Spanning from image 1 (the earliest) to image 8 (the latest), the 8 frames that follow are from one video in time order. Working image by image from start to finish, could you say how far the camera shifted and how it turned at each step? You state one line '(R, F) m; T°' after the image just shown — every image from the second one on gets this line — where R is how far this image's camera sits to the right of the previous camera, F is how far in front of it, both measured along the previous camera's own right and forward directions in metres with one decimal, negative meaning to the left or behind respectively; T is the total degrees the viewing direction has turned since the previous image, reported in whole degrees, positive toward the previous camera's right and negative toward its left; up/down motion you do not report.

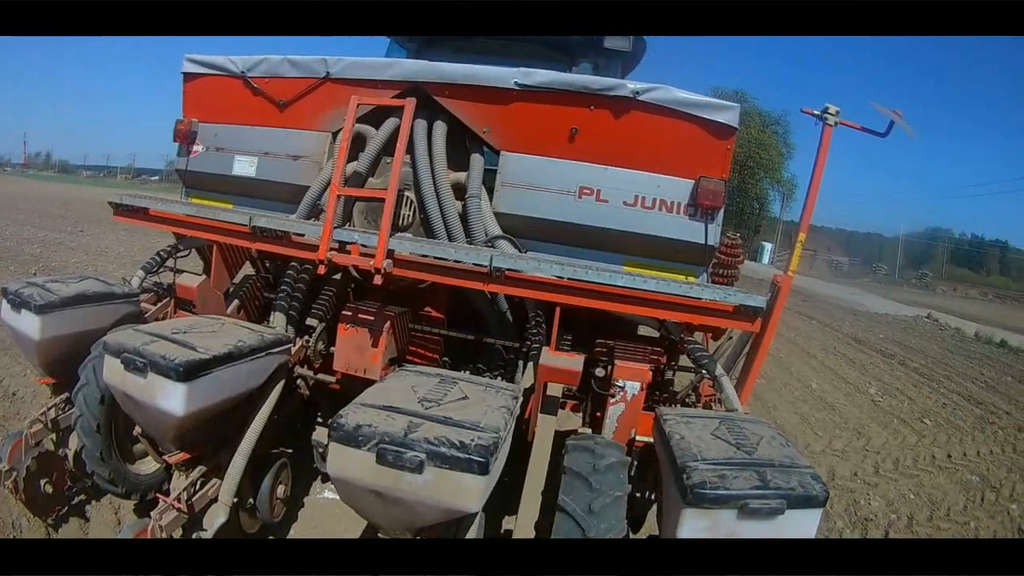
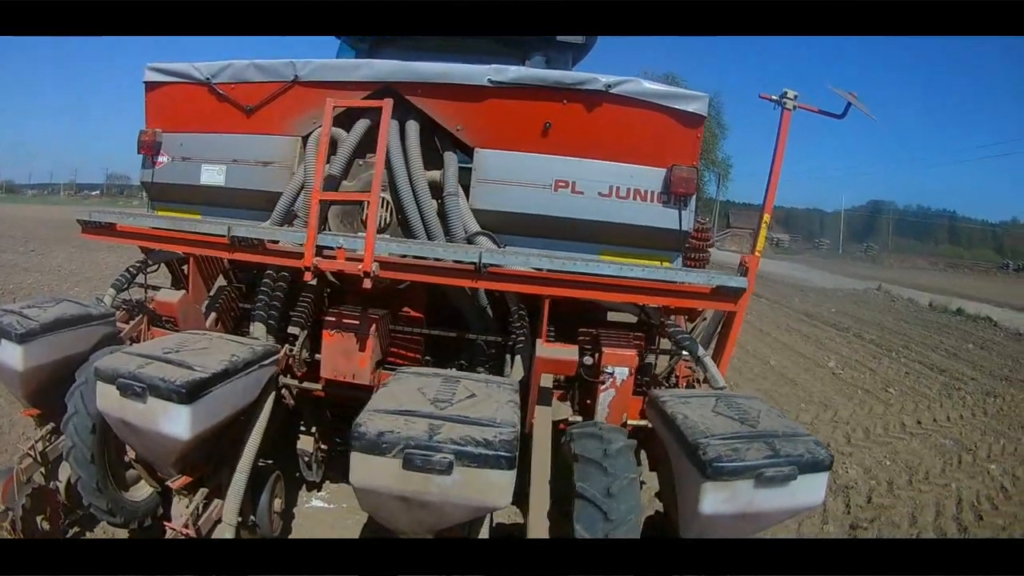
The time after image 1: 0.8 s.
(-0.2, 0.0) m; +4°
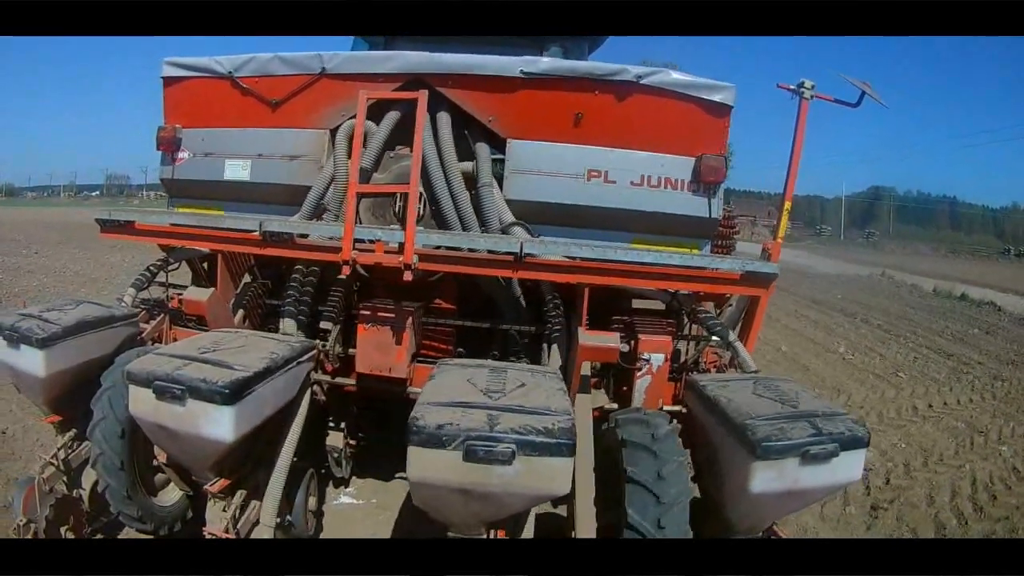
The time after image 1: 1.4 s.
(-0.3, 0.0) m; +2°
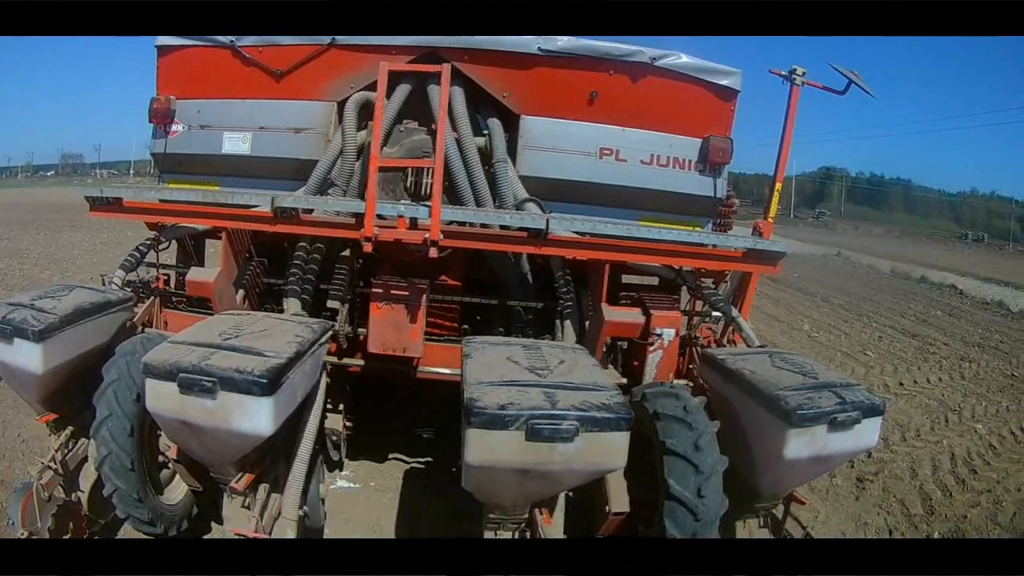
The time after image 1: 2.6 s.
(-0.4, 0.0) m; +5°
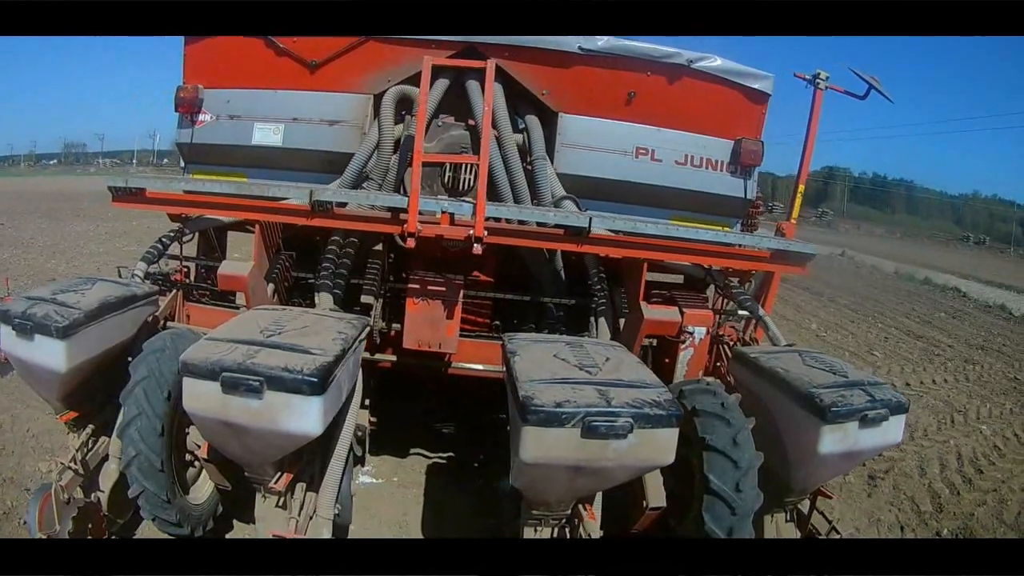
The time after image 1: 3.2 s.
(-0.3, 0.0) m; +2°
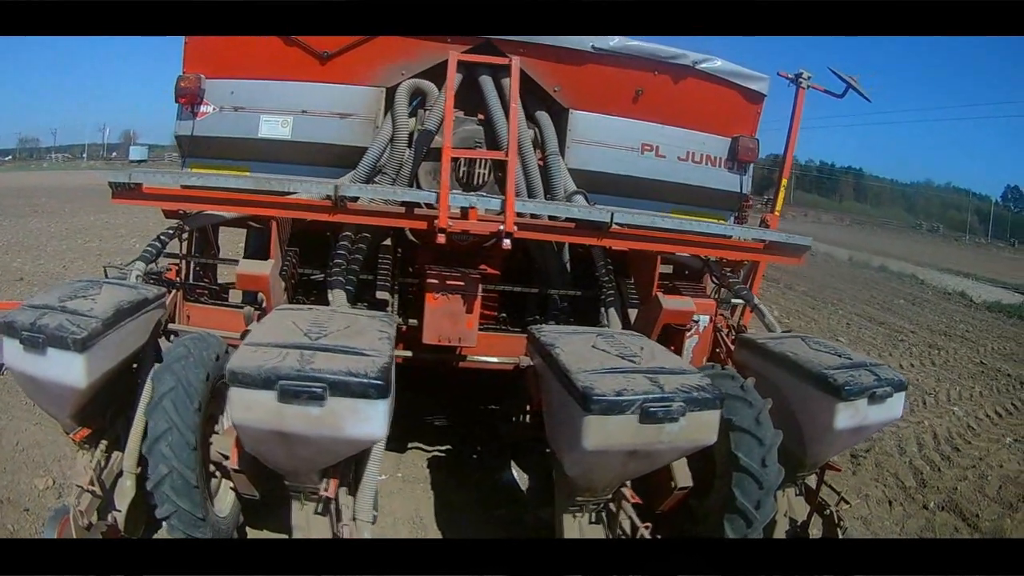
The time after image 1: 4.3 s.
(-0.5, 0.0) m; +6°
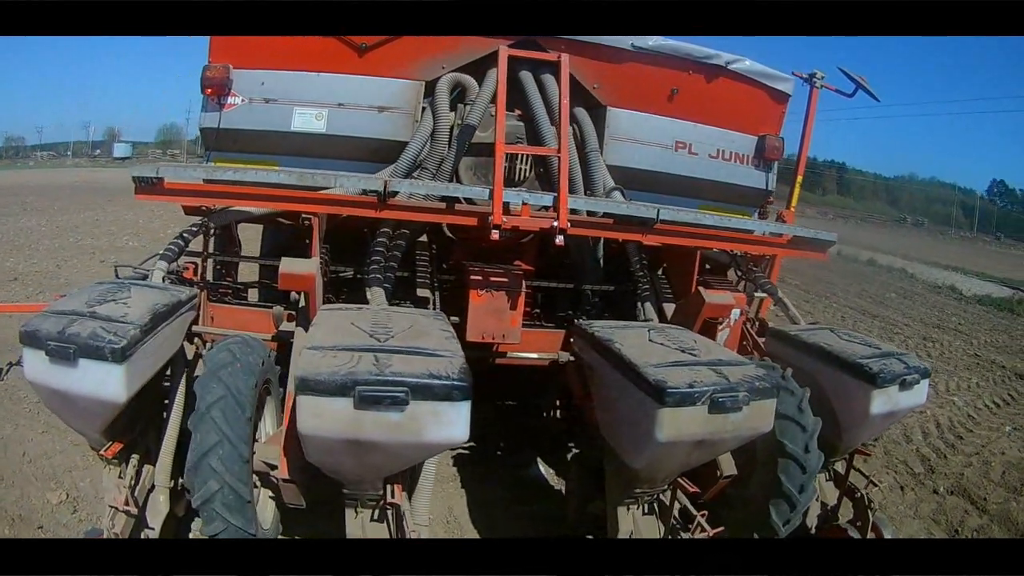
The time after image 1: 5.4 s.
(-0.5, +0.1) m; +4°
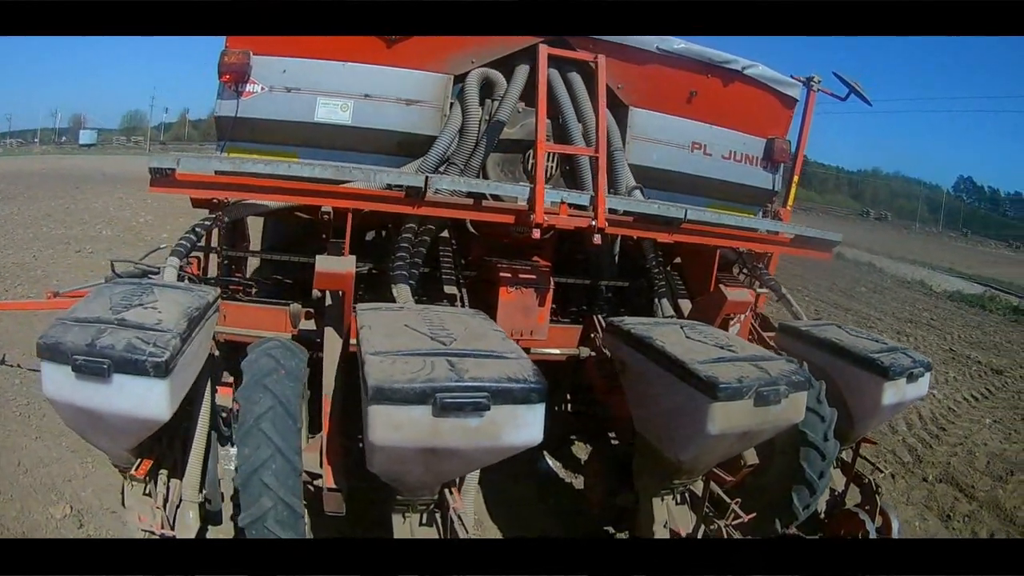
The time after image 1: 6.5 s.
(-0.5, +0.1) m; +6°
